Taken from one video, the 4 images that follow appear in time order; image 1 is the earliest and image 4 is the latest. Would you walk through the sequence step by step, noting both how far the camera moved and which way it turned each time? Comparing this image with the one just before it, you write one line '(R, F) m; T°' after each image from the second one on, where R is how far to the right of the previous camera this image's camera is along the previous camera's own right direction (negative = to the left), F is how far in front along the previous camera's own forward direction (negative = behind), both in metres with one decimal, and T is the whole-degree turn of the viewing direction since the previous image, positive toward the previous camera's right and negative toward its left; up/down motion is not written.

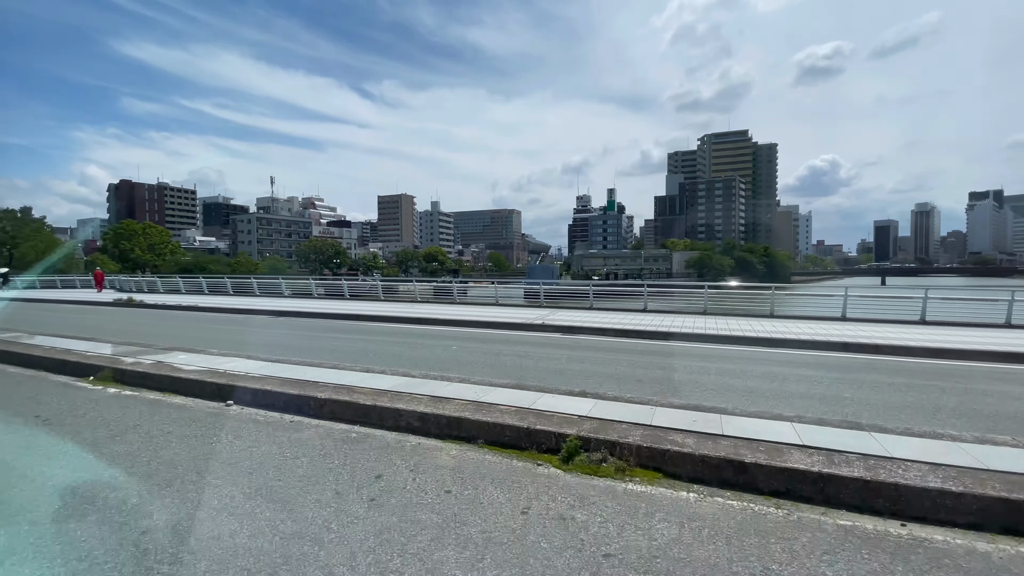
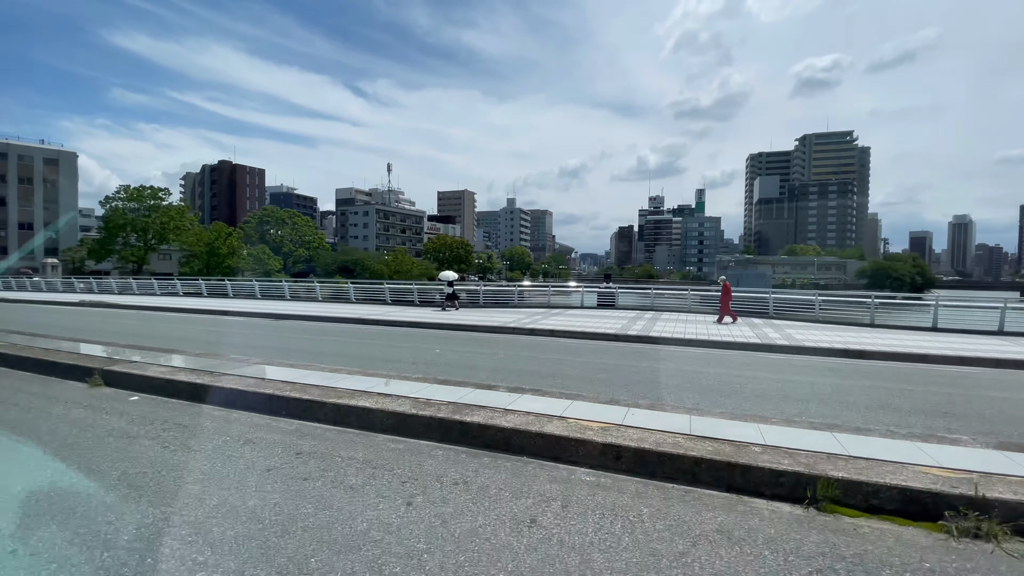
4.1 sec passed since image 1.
(-2.9, +1.5) m; +1°
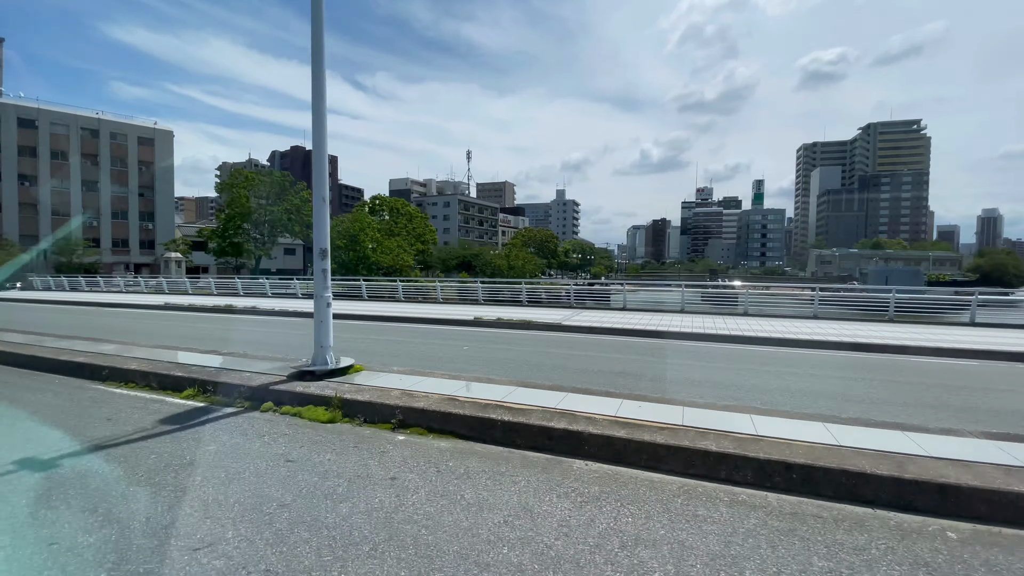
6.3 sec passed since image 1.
(-1.5, +0.7) m; 0°
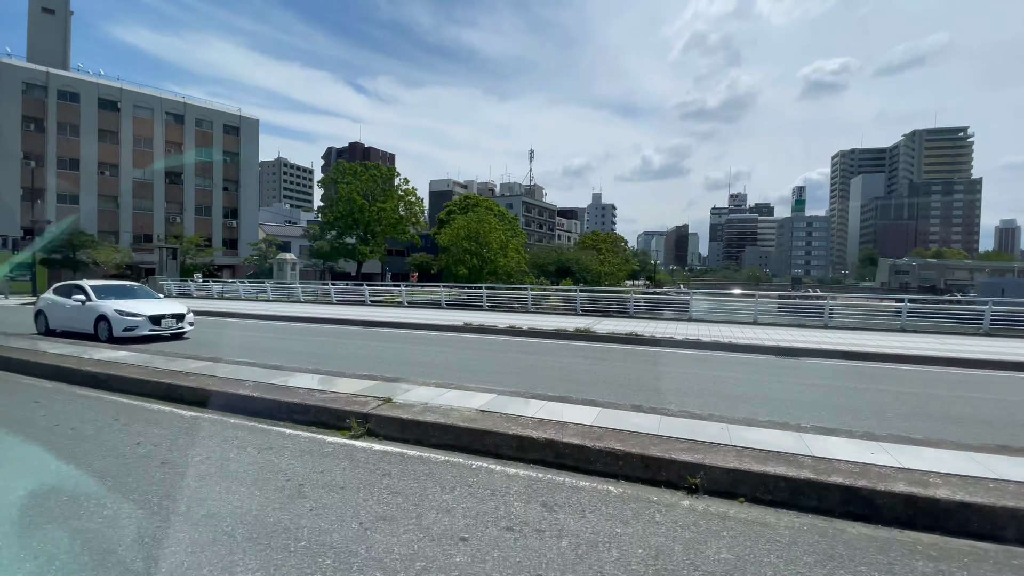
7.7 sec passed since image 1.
(-1.0, +0.5) m; 0°
